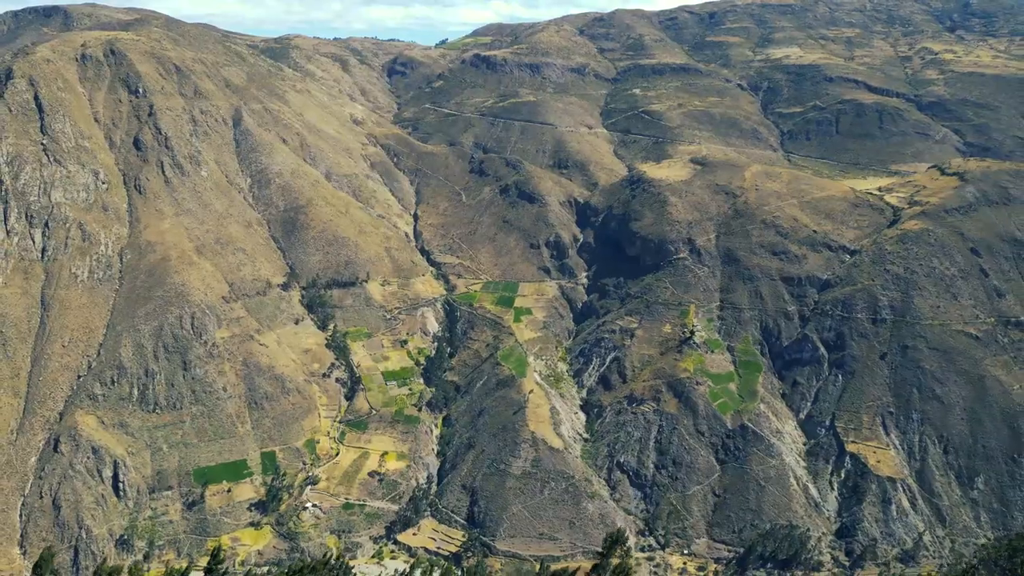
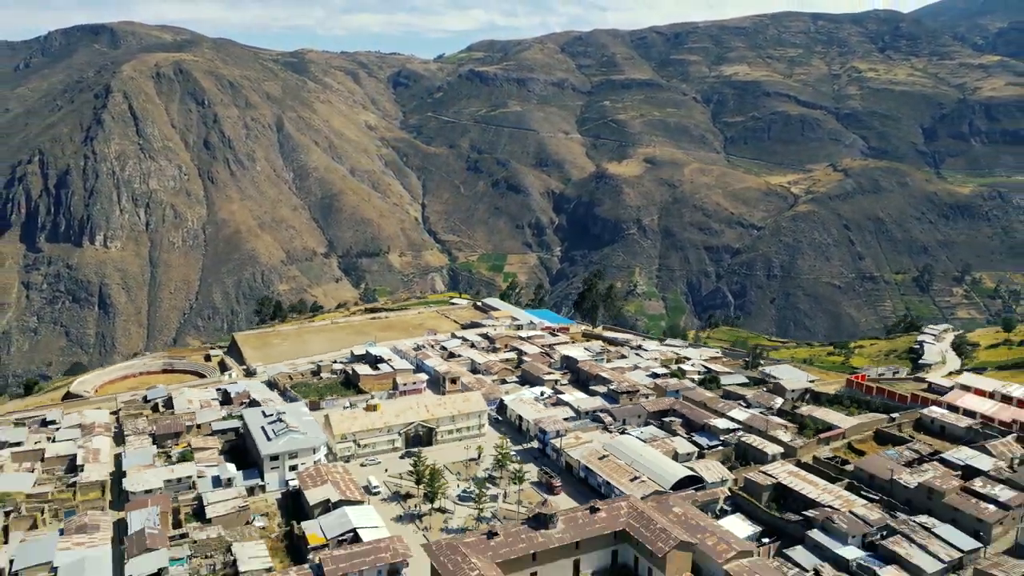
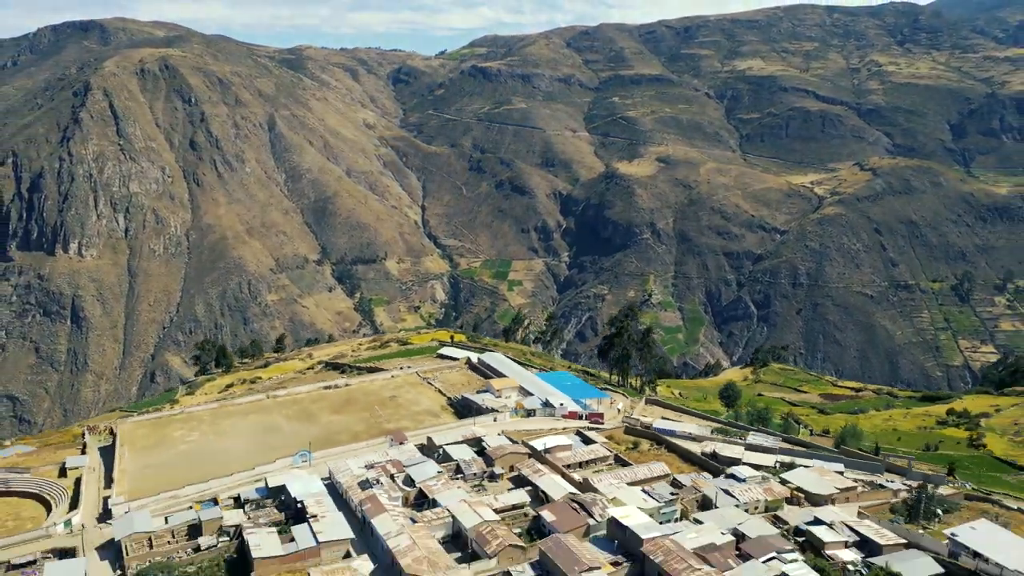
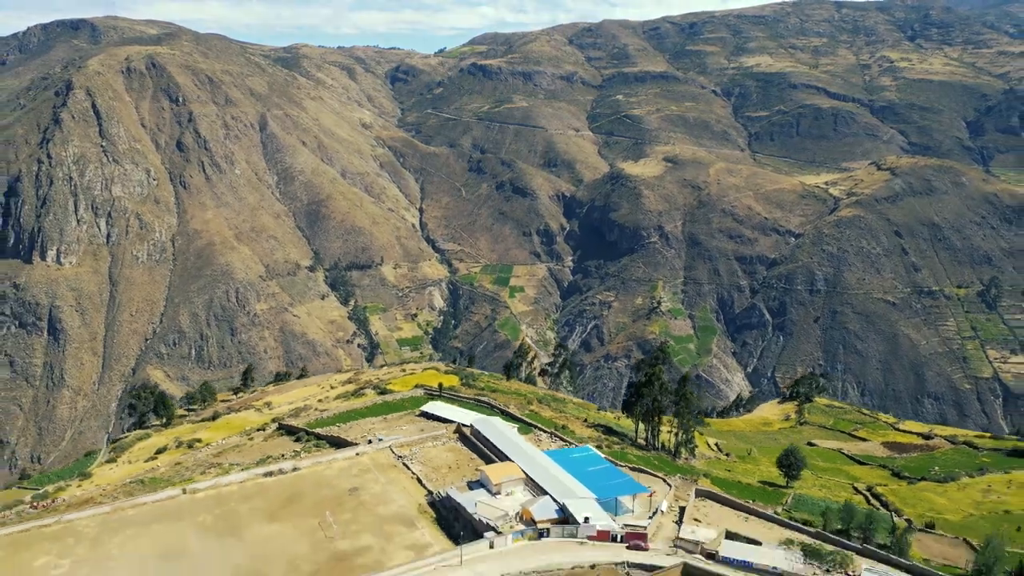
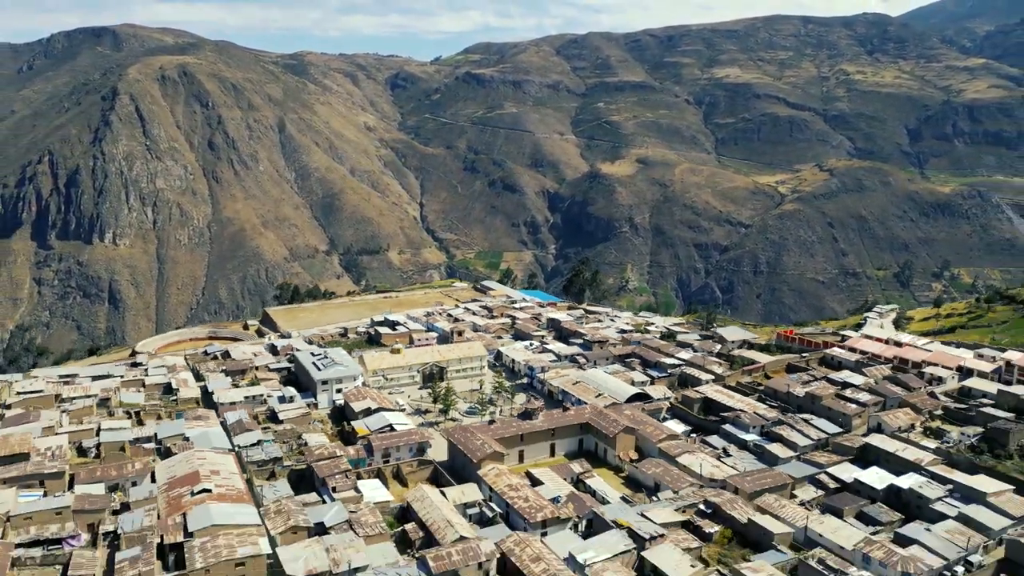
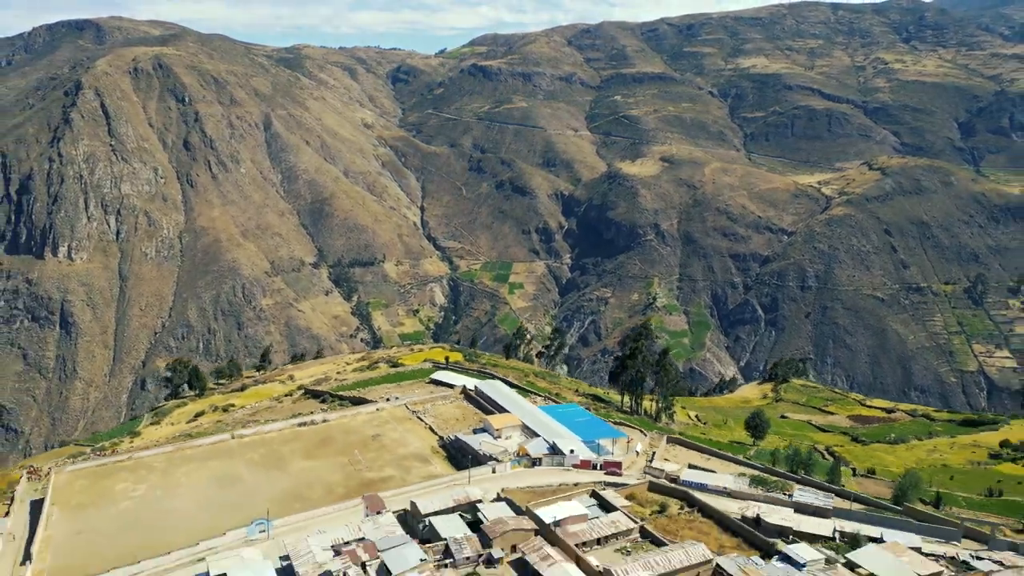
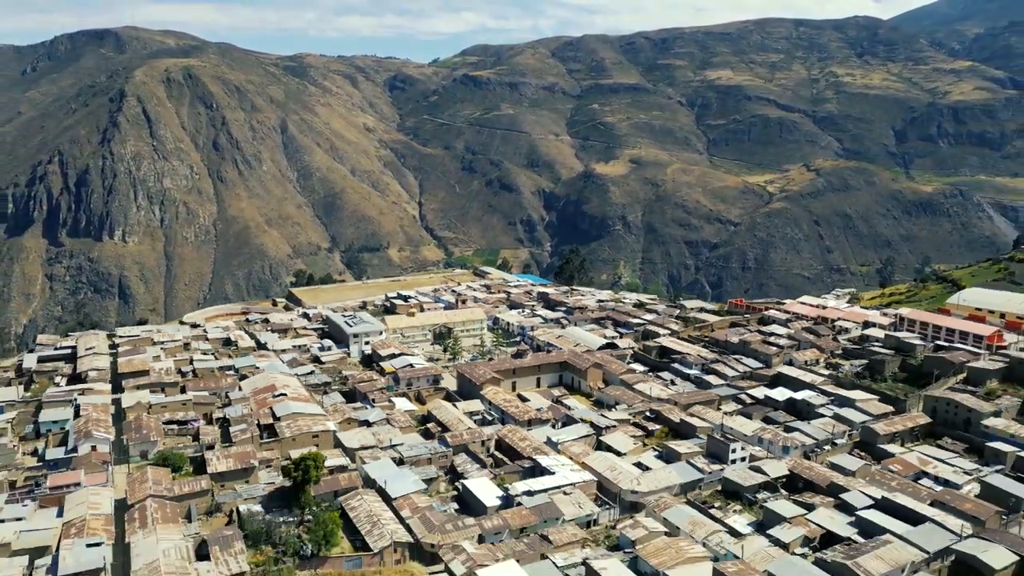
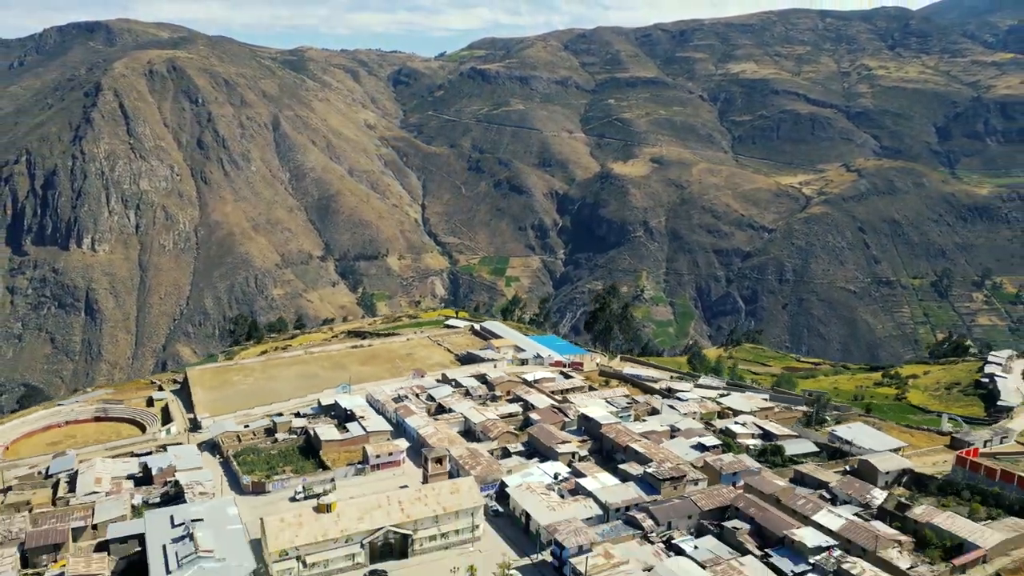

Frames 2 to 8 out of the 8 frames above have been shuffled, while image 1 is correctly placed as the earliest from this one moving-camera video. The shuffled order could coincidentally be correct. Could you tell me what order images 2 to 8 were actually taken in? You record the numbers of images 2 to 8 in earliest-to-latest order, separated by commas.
4, 6, 3, 8, 2, 5, 7
